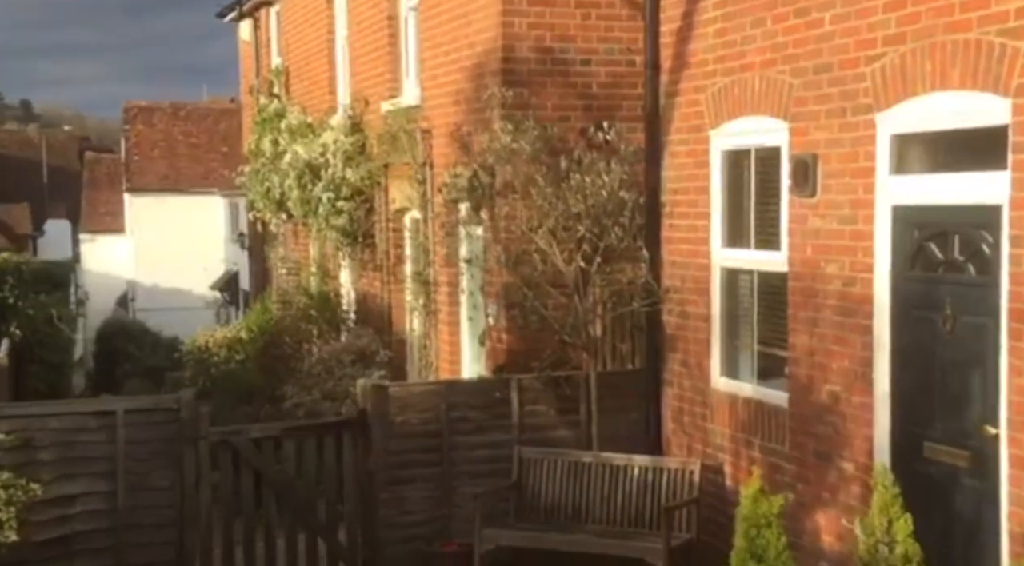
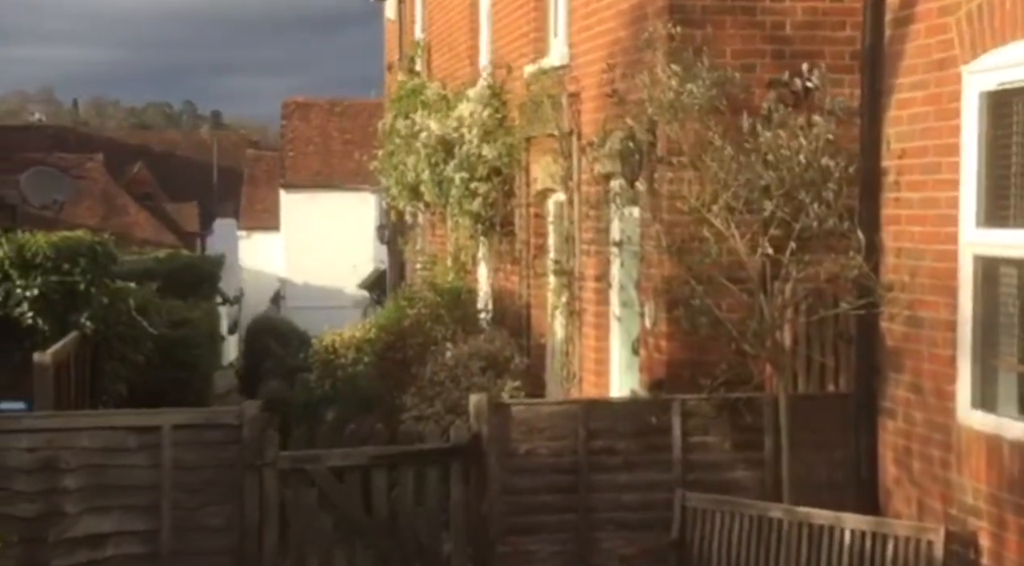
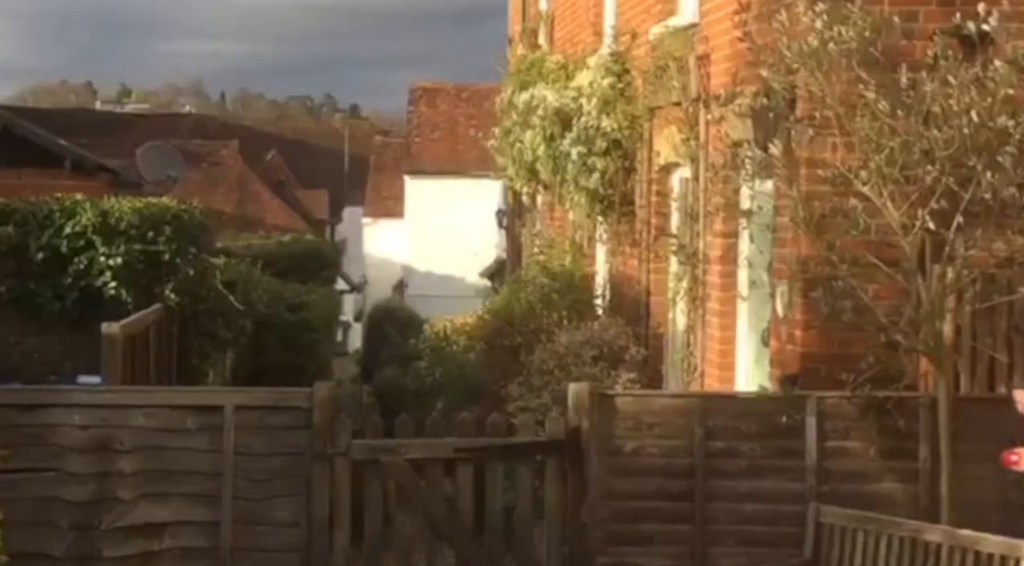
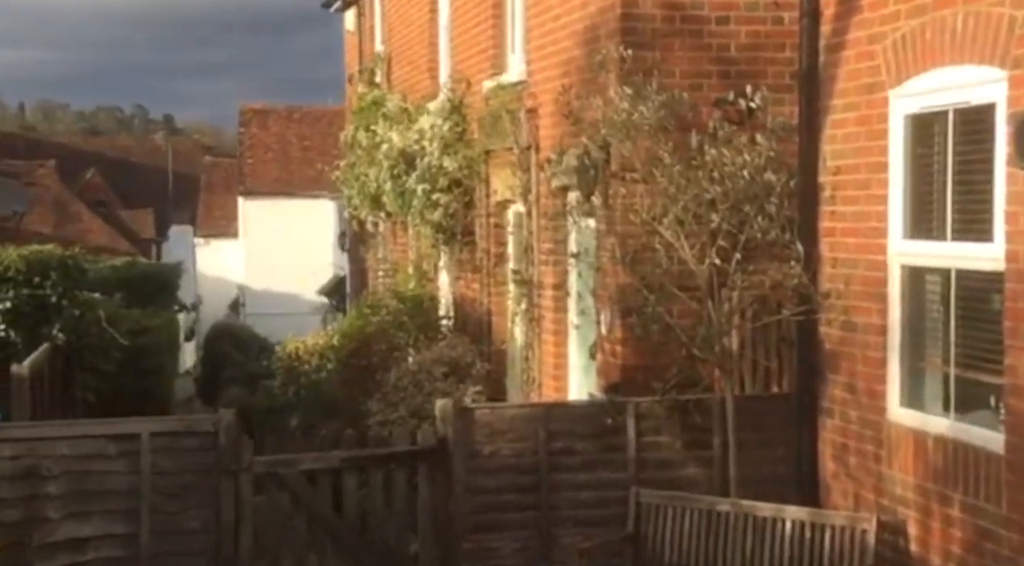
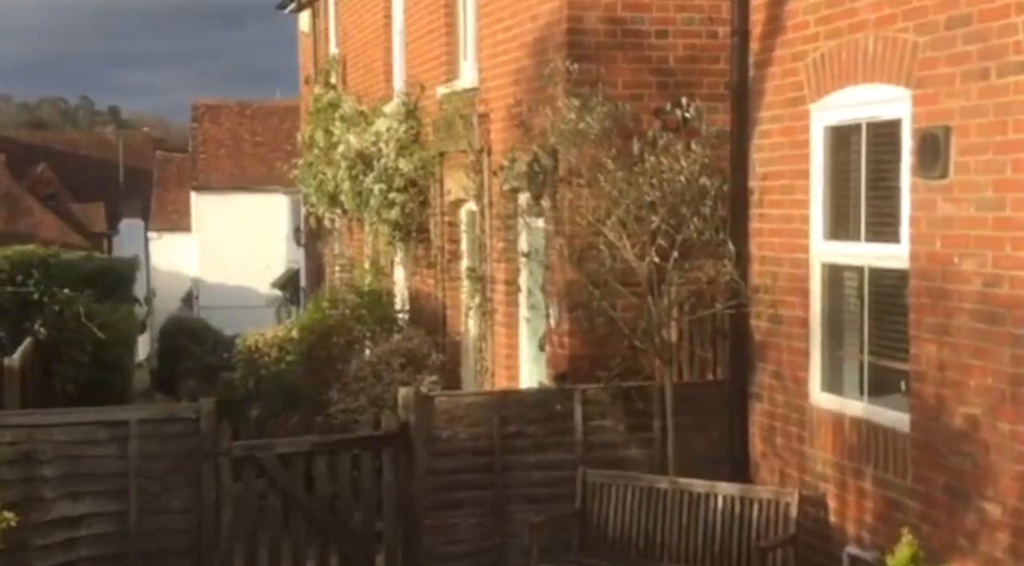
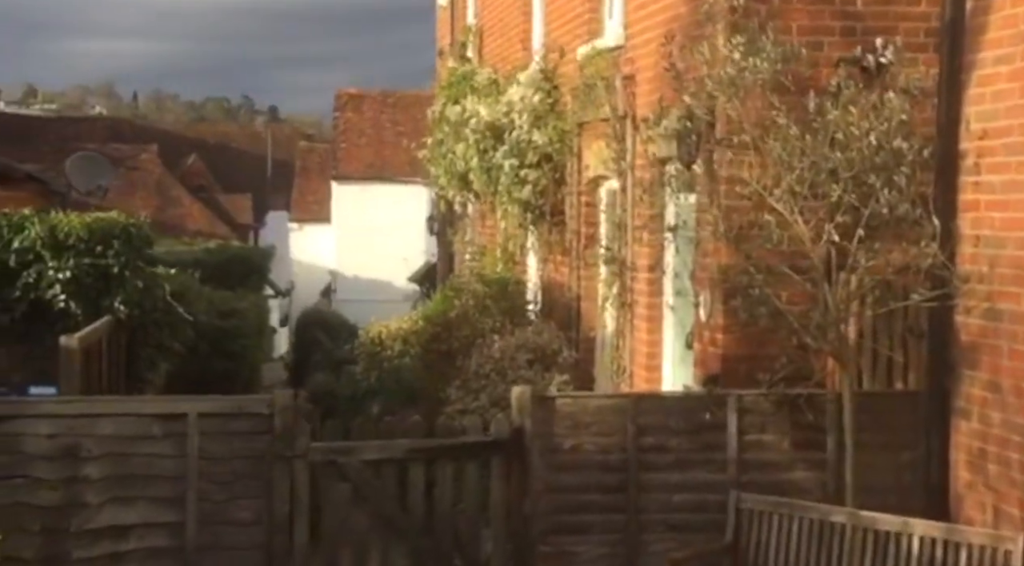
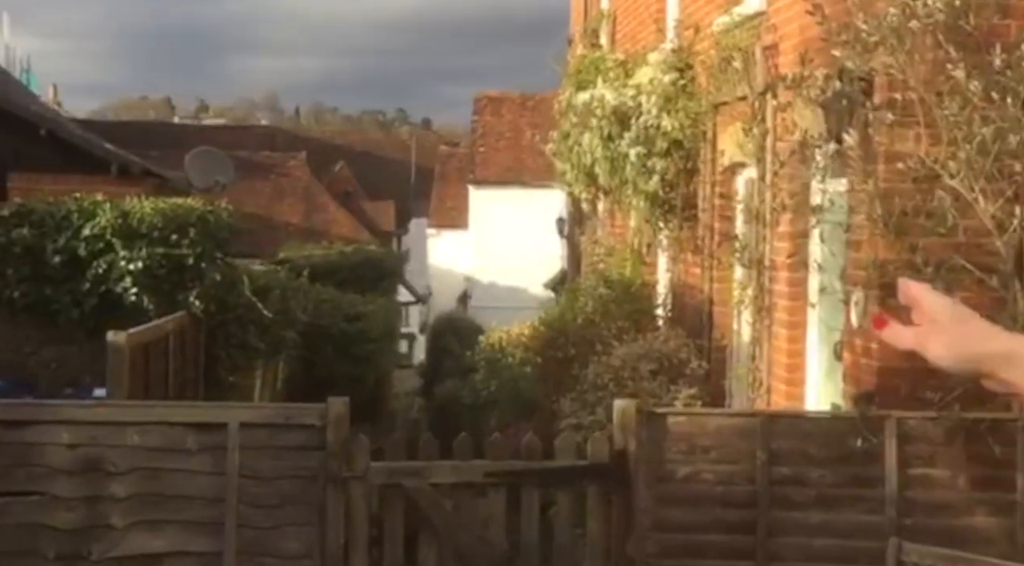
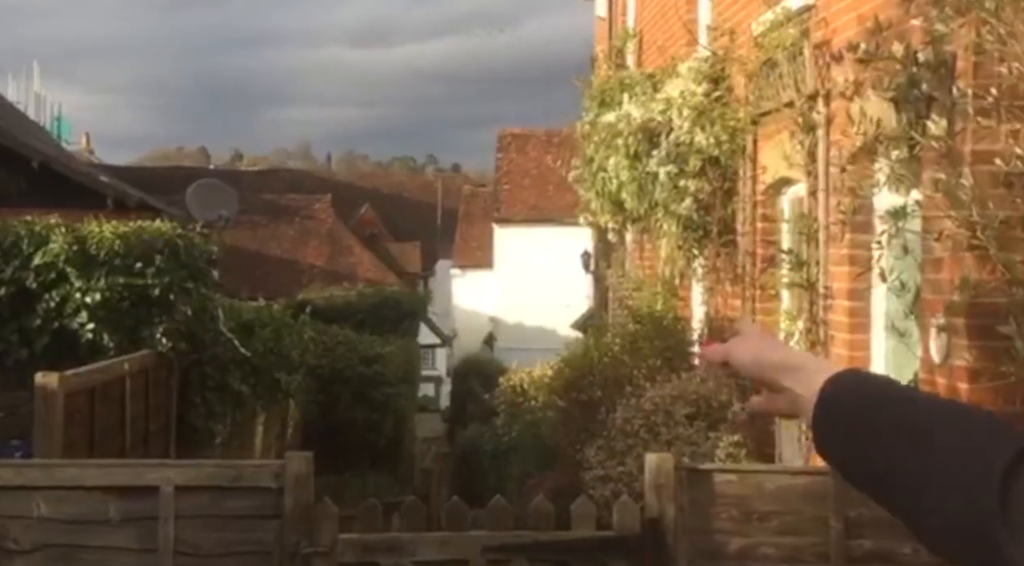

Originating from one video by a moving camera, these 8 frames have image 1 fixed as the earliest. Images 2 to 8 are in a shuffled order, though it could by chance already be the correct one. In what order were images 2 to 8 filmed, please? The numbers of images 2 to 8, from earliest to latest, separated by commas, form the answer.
5, 4, 2, 6, 3, 7, 8
